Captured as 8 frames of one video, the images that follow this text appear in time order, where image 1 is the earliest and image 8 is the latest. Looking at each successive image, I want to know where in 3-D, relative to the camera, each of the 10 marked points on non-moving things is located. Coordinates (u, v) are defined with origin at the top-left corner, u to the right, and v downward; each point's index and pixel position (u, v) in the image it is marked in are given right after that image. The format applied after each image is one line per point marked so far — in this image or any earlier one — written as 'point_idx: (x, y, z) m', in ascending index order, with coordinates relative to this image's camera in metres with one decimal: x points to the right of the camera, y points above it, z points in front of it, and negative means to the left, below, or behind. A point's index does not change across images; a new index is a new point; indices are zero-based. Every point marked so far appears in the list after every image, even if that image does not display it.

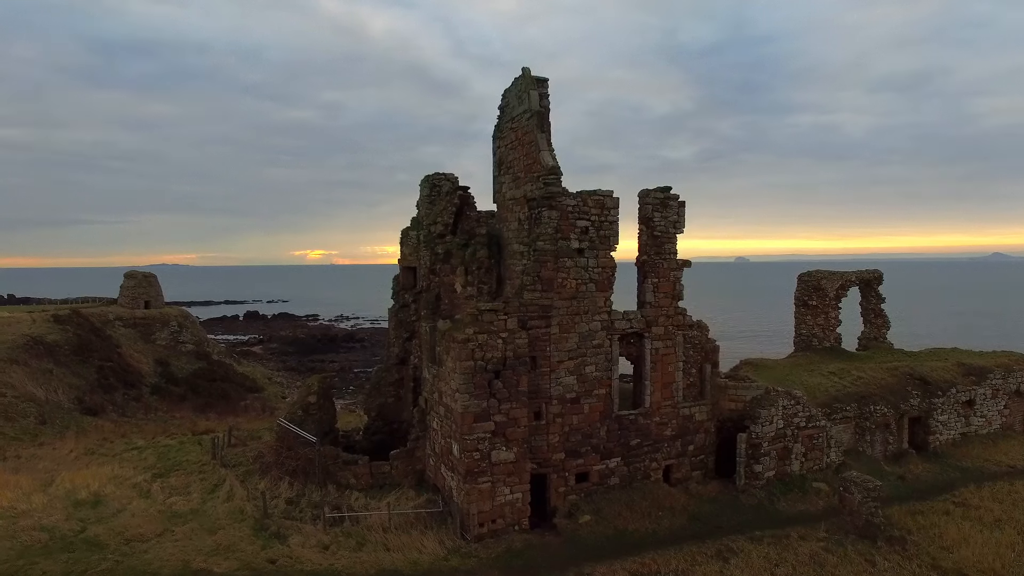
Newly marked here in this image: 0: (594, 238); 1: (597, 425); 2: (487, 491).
0: (+1.6, +1.0, +11.3) m
1: (+1.7, -2.8, +11.6) m
2: (-0.6, -3.7, +10.5) m
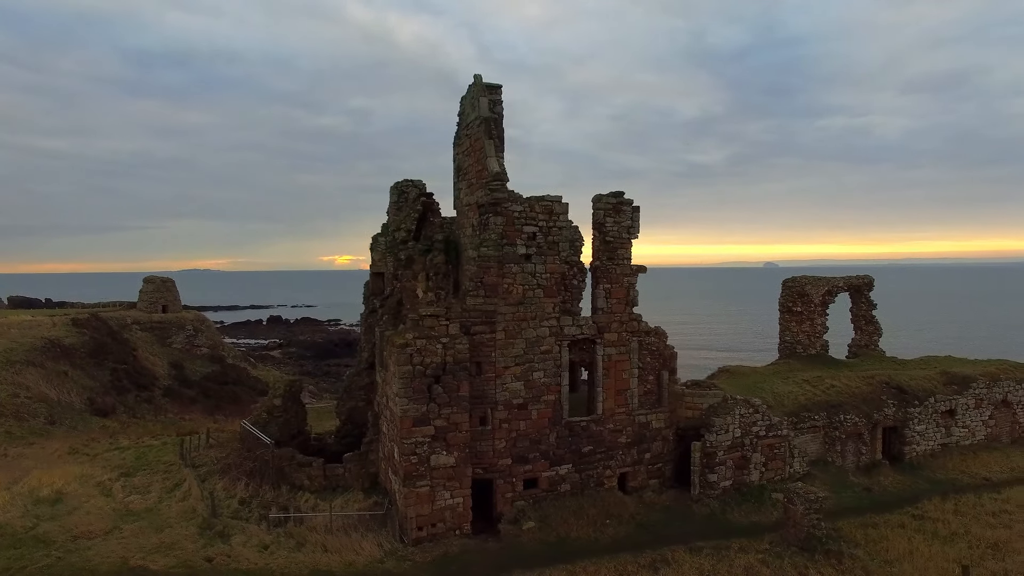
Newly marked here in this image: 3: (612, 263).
0: (+0.6, +0.9, +11.3) m
1: (+0.7, -2.9, +11.5) m
2: (-1.7, -3.8, +10.5) m
3: (+2.1, +0.5, +11.8) m
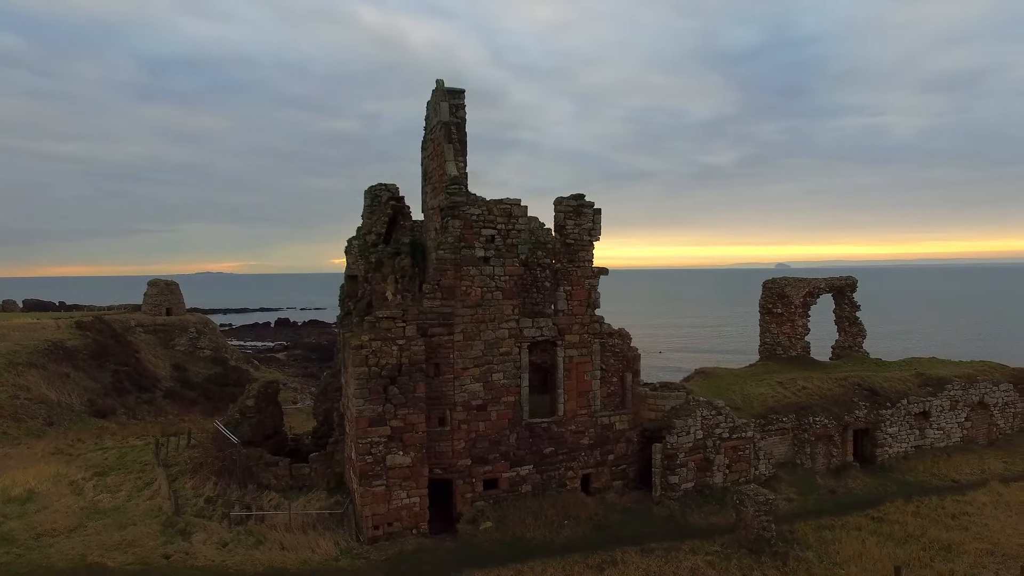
0: (-0.3, +0.9, +11.4) m
1: (-0.1, -3.0, +11.6) m
2: (-2.5, -3.9, +10.7) m
3: (+1.3, +0.5, +11.9) m
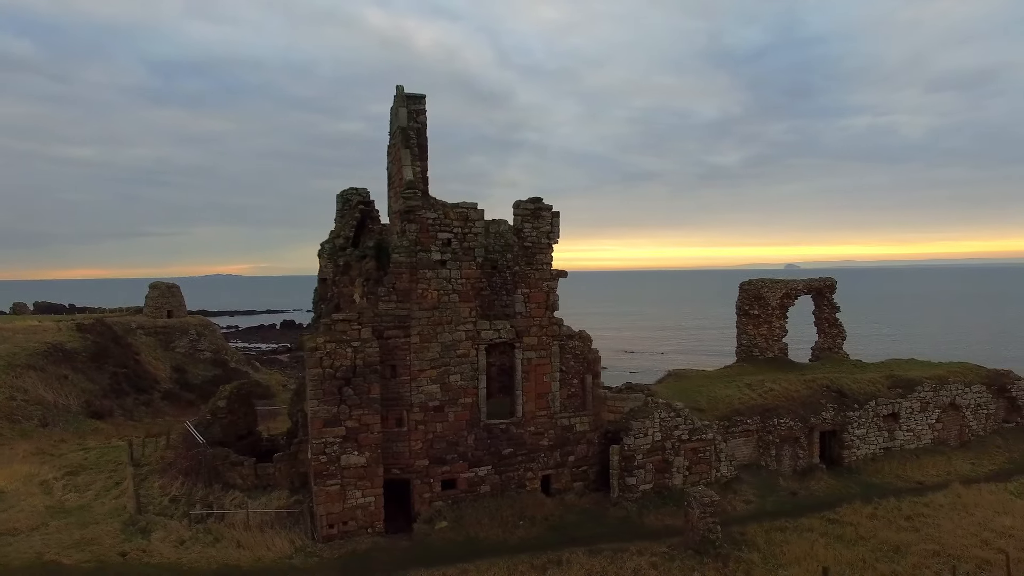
0: (-1.2, +0.8, +11.6) m
1: (-1.0, -3.0, +11.8) m
2: (-3.4, -3.9, +10.8) m
3: (+0.4, +0.4, +12.0) m
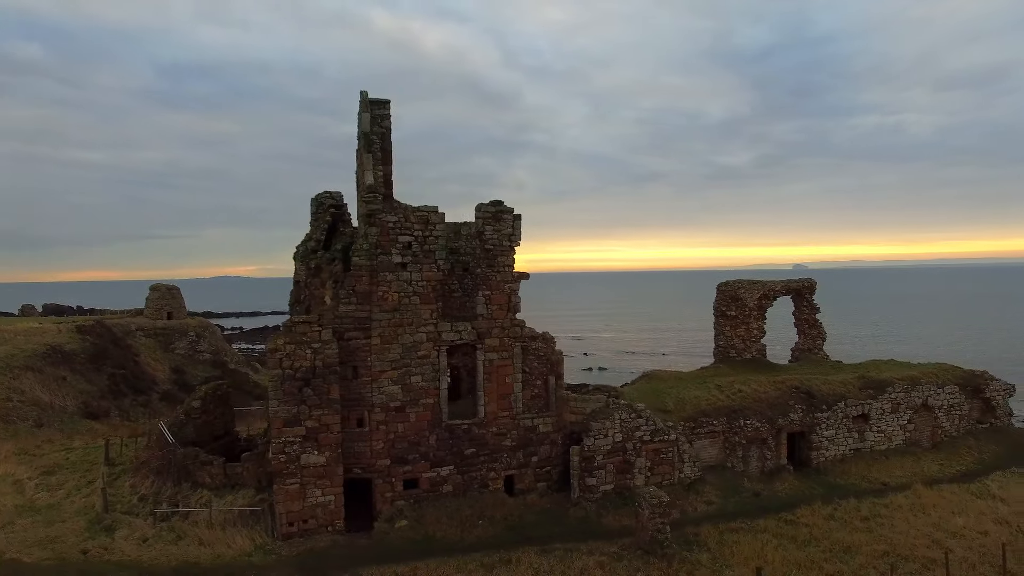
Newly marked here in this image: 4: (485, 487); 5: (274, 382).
0: (-2.0, +0.7, +11.7) m
1: (-1.9, -3.1, +11.9) m
2: (-4.3, -4.0, +11.0) m
3: (-0.4, +0.4, +12.2) m
4: (-0.6, -4.4, +12.3) m
5: (-4.6, -1.8, +10.9) m
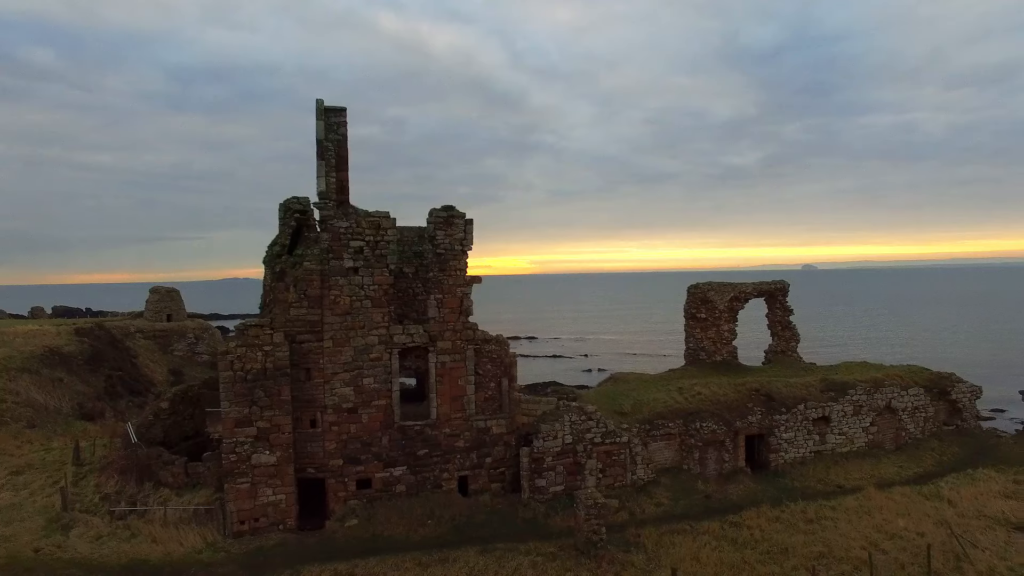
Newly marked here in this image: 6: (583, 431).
0: (-3.1, +0.7, +11.9) m
1: (-2.9, -3.2, +12.1) m
2: (-5.3, -4.1, +11.2) m
3: (-1.5, +0.3, +12.4) m
4: (-1.7, -4.4, +12.4) m
5: (-5.7, -1.9, +11.1) m
6: (+1.6, -3.2, +12.6) m
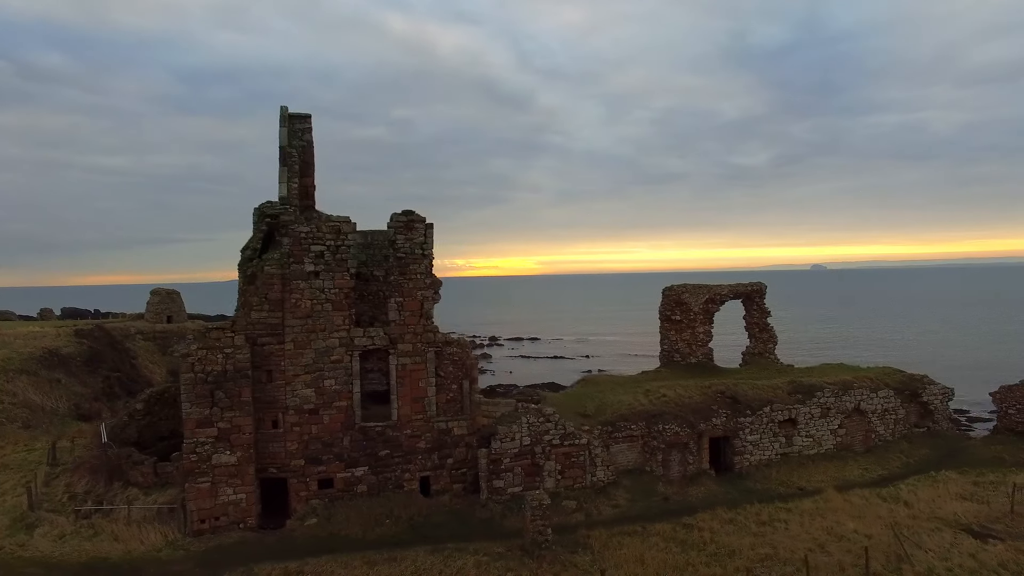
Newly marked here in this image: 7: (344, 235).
0: (-4.0, +0.6, +12.1) m
1: (-3.8, -3.3, +12.3) m
2: (-6.3, -4.2, +11.4) m
3: (-2.4, +0.2, +12.5) m
4: (-2.6, -4.5, +12.6) m
5: (-6.6, -2.0, +11.3) m
6: (+0.7, -3.3, +12.7) m
7: (-3.7, +1.2, +12.3) m
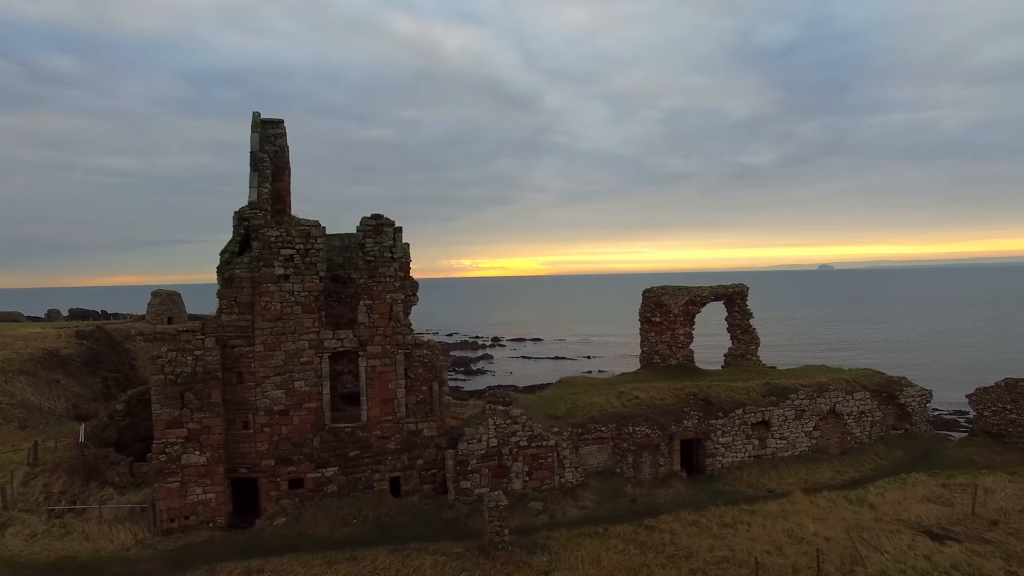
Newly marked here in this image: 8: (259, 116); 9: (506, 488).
0: (-4.7, +0.5, +12.3) m
1: (-4.6, -3.3, +12.5) m
2: (-7.0, -4.2, +11.6) m
3: (-3.1, +0.2, +12.7) m
4: (-3.3, -4.6, +12.8) m
5: (-7.4, -2.1, +11.5) m
6: (0.0, -3.3, +12.8) m
7: (-4.4, +1.1, +12.4) m
8: (-5.9, +4.0, +13.0) m
9: (-0.1, -4.5, +12.7) m
